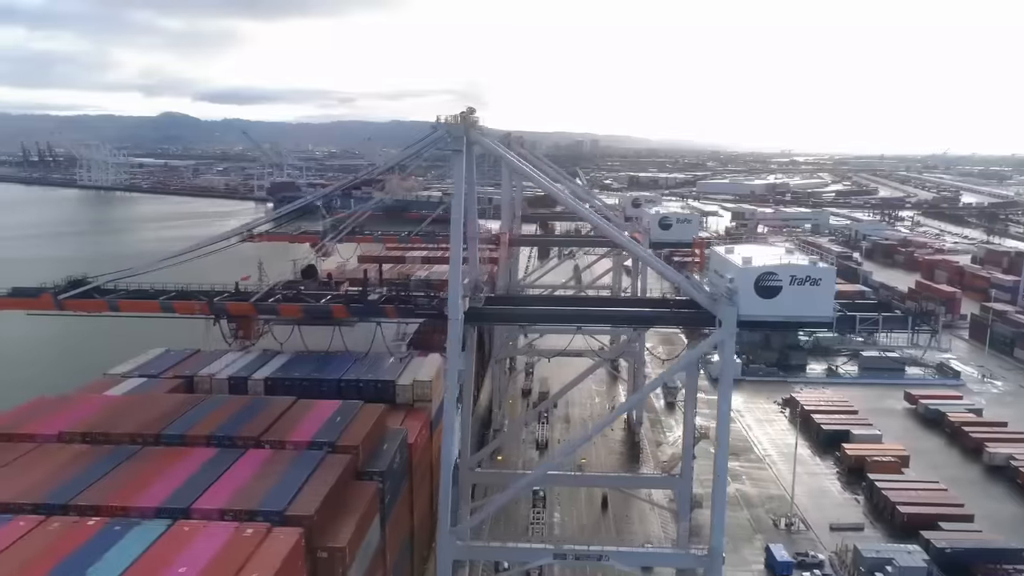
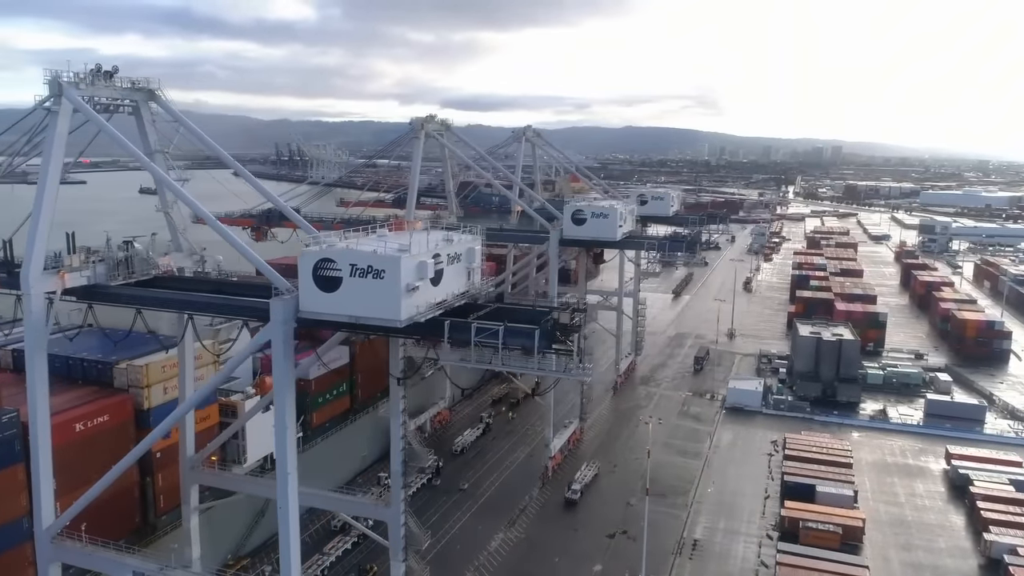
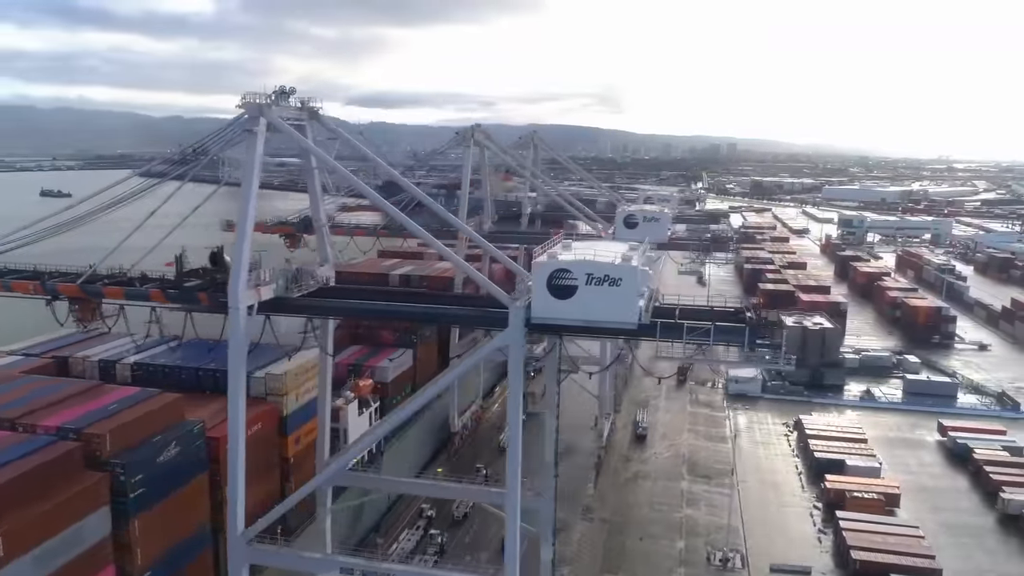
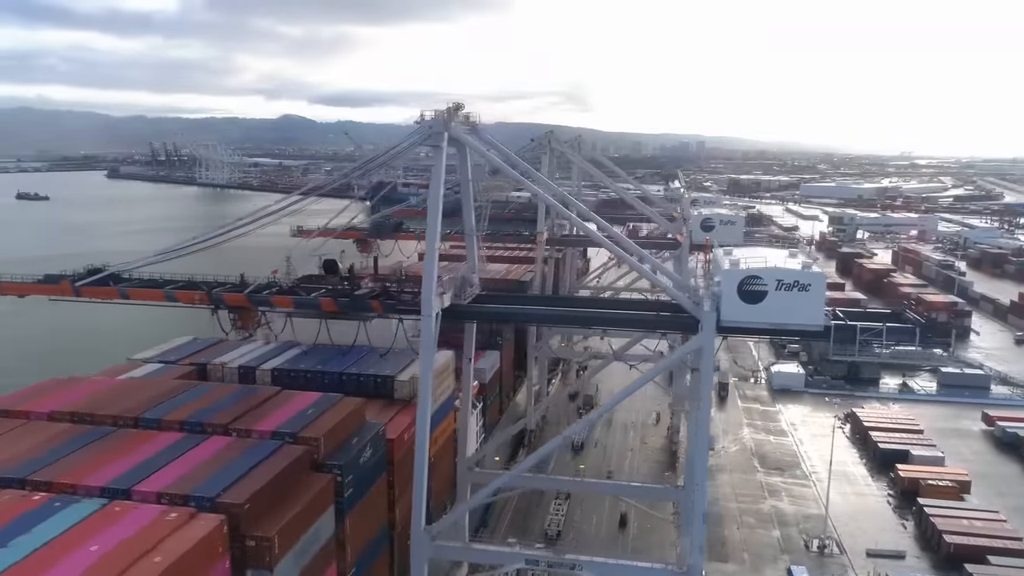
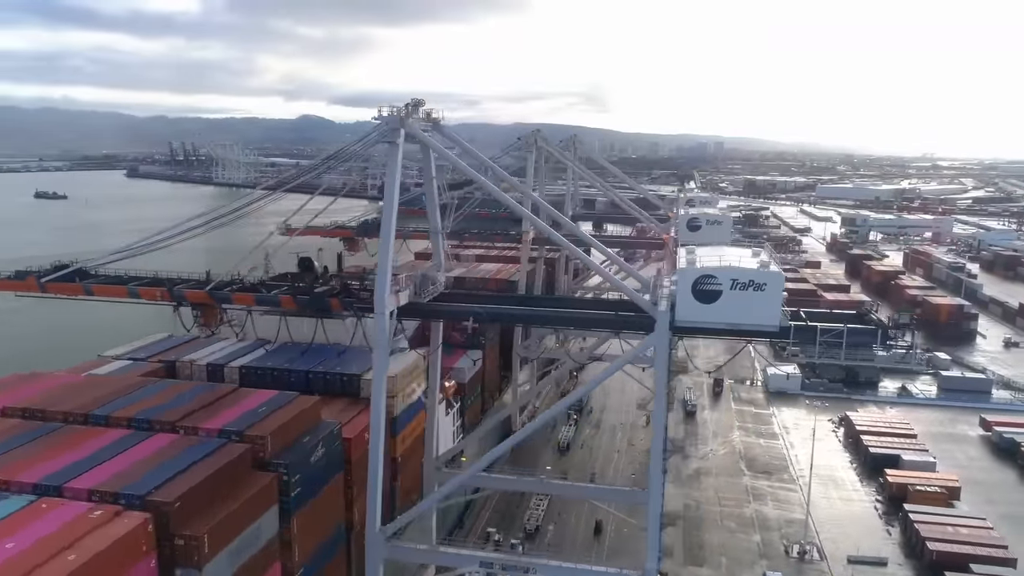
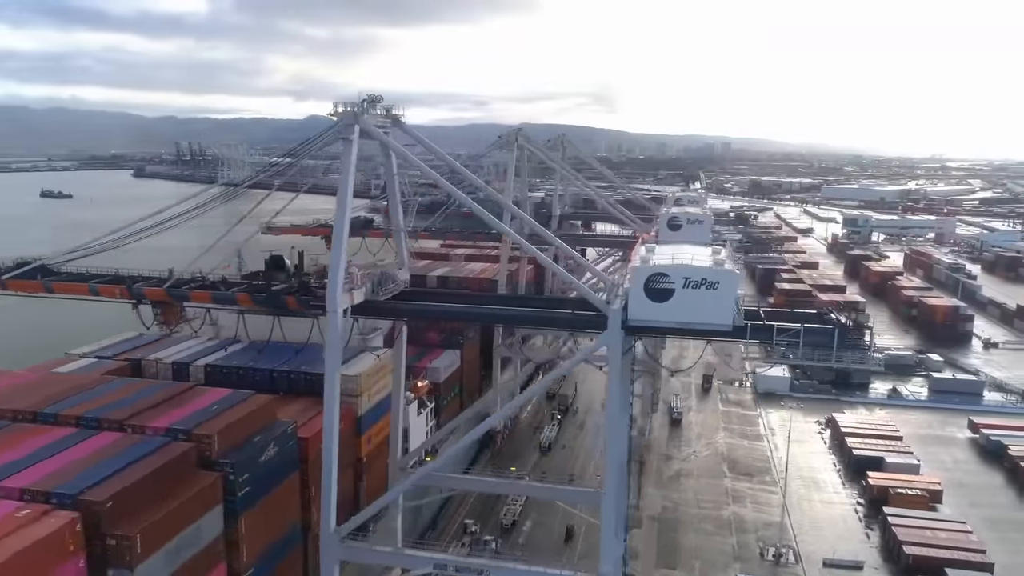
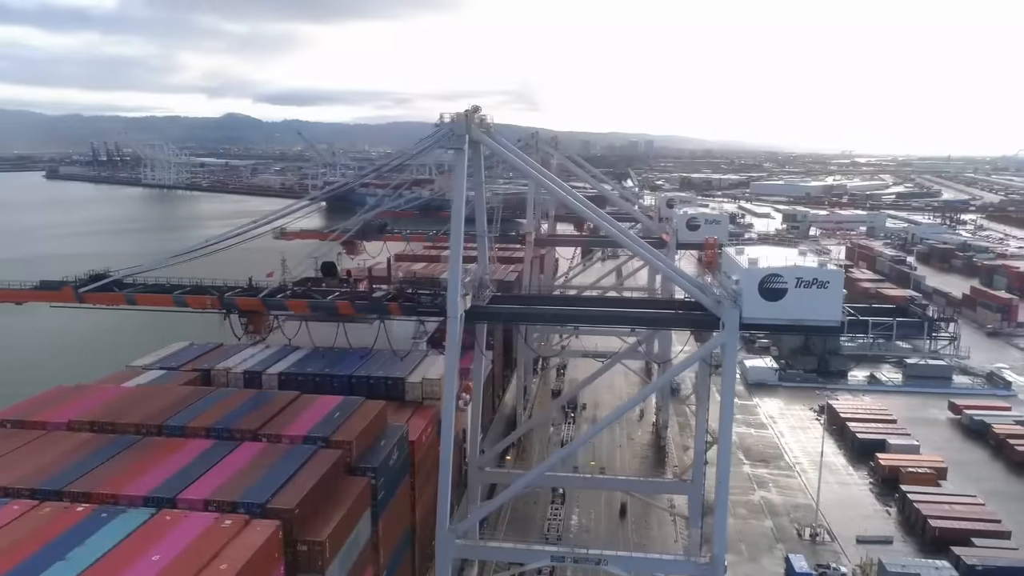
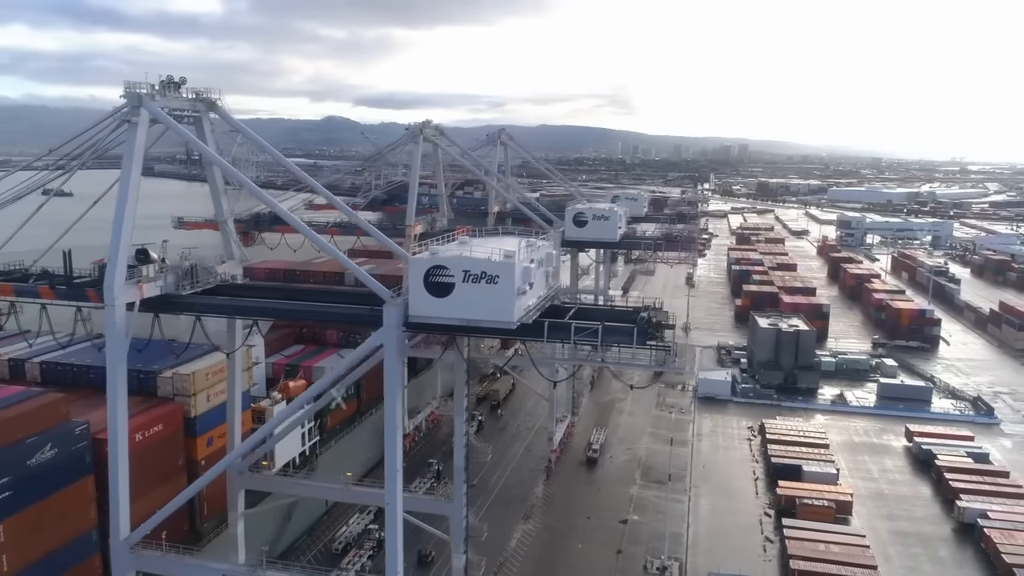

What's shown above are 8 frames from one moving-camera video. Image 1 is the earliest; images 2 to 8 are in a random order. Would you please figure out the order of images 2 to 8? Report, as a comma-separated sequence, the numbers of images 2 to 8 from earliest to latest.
7, 4, 5, 6, 3, 8, 2
